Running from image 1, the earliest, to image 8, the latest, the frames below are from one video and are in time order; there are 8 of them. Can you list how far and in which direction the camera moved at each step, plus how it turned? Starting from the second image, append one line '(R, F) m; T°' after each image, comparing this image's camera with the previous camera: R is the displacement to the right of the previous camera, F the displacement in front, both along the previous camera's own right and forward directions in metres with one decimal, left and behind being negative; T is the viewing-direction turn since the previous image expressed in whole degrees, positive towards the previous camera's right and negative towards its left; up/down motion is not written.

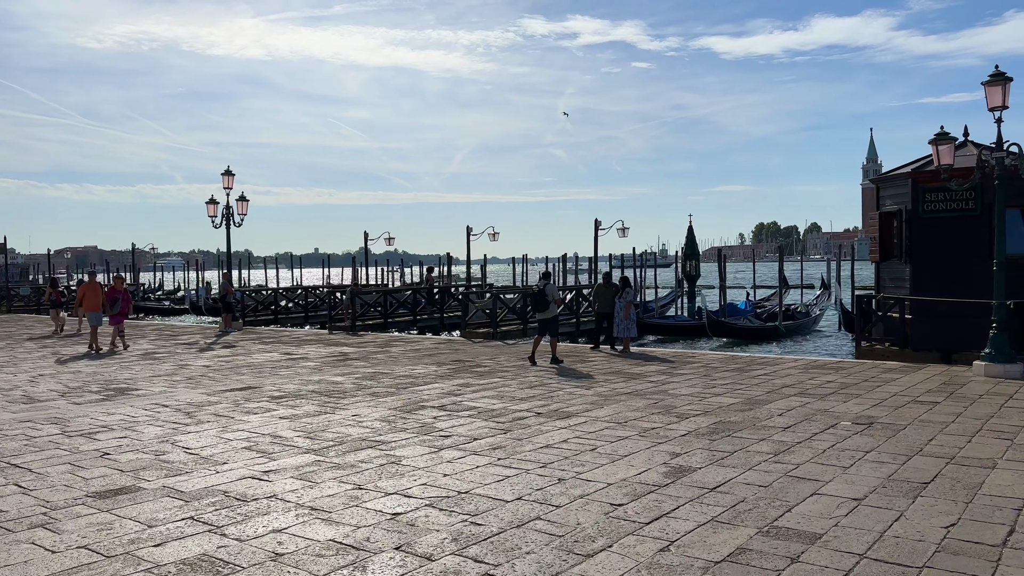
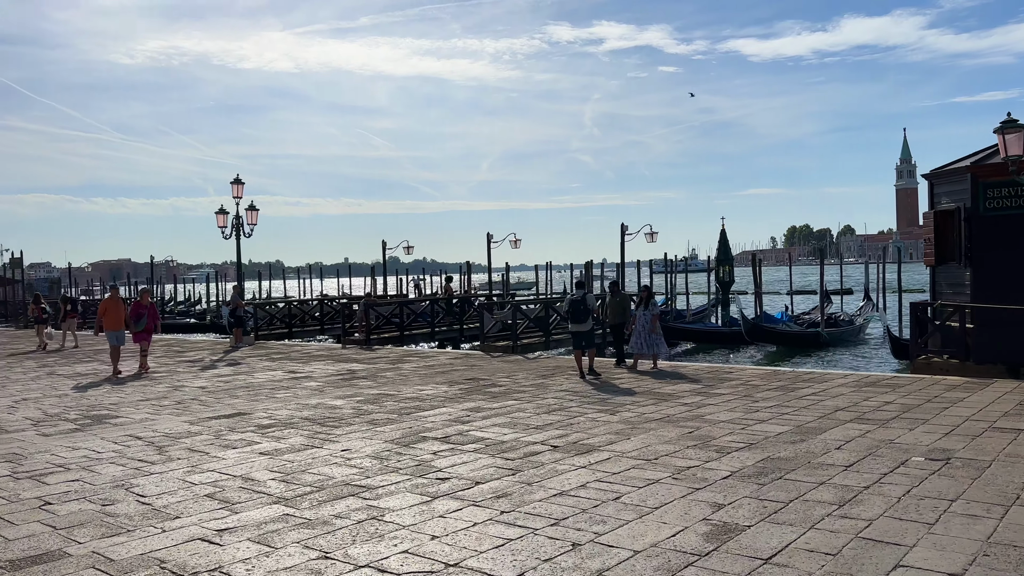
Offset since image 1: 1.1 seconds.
(+0.2, +1.1) m; -2°
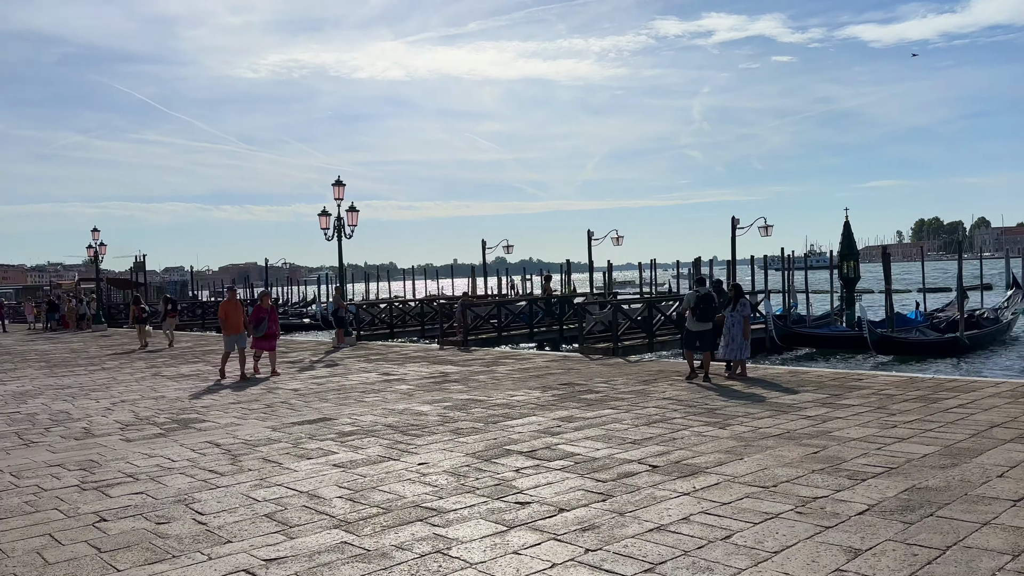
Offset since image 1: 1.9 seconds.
(+0.1, +0.8) m; -8°
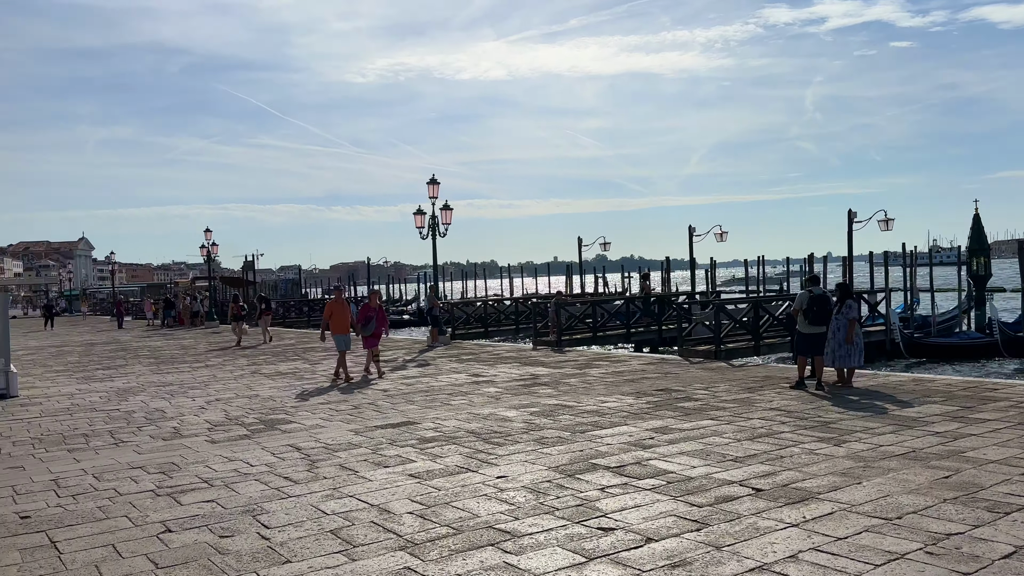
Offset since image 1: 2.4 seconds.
(+0.1, +0.5) m; -7°
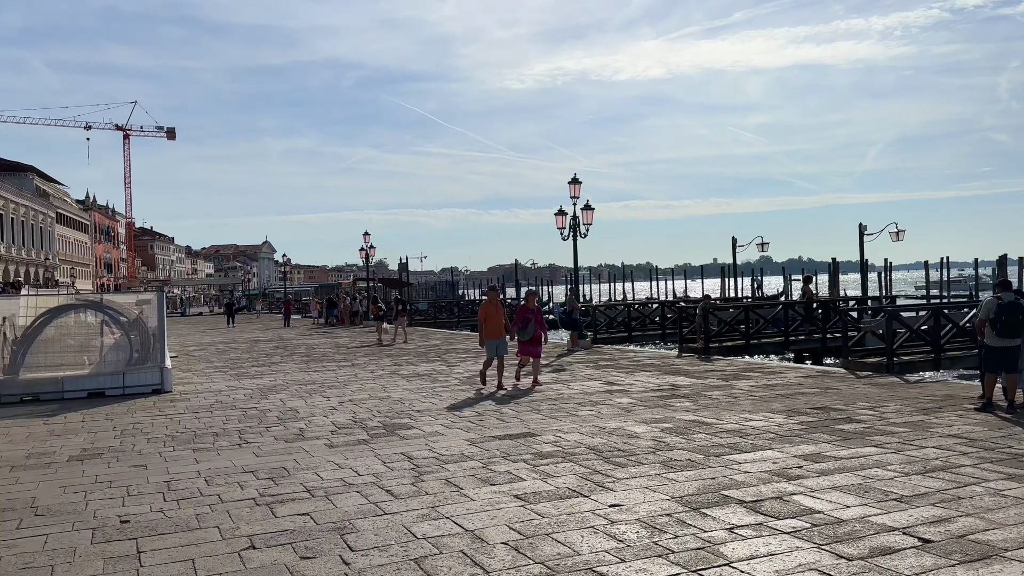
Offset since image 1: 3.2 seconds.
(+0.3, +0.7) m; -11°
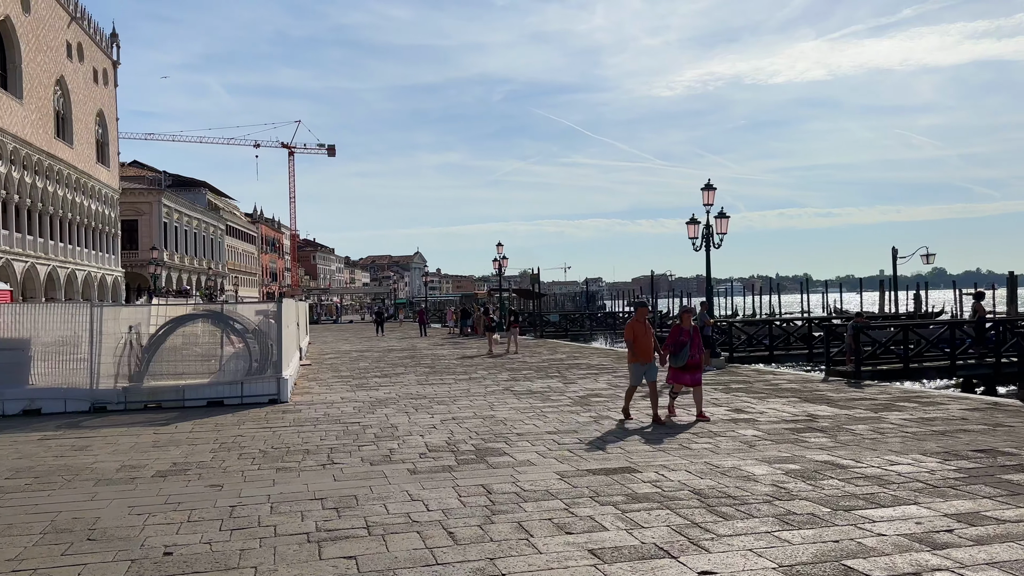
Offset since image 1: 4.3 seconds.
(+0.4, +0.8) m; -10°
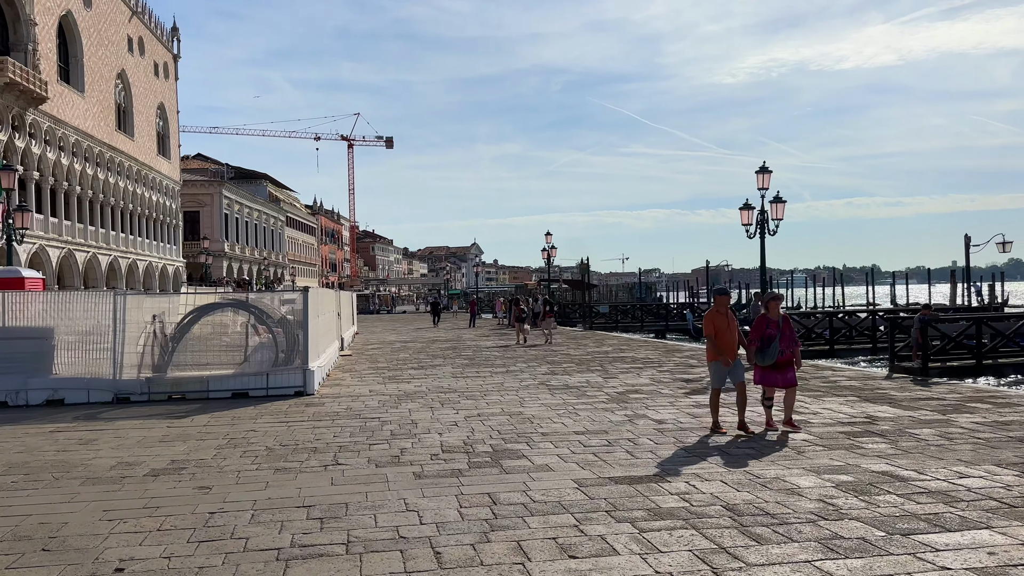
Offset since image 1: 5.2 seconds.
(+0.4, +0.7) m; -4°
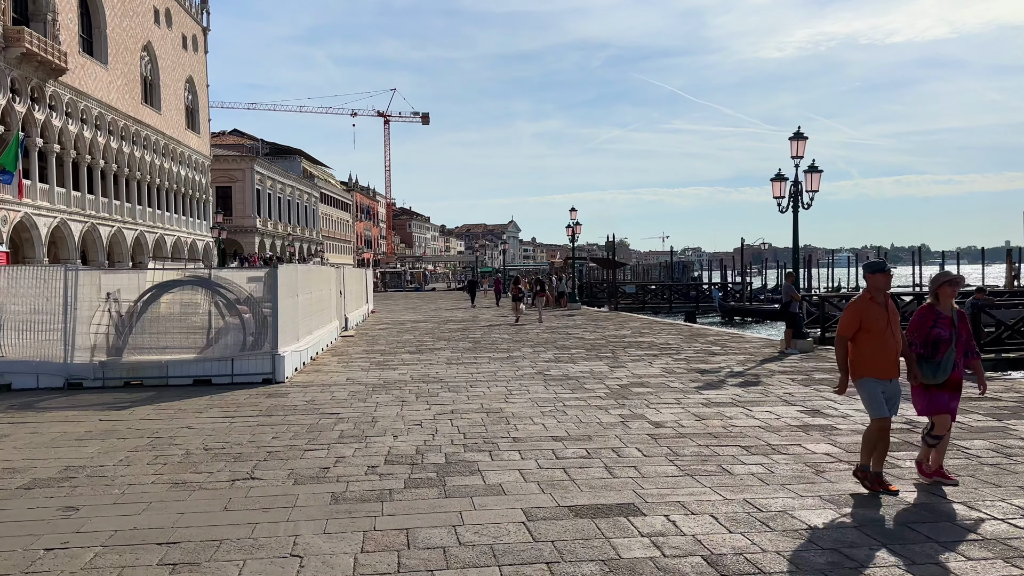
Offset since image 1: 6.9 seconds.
(+0.7, +1.4) m; -3°
